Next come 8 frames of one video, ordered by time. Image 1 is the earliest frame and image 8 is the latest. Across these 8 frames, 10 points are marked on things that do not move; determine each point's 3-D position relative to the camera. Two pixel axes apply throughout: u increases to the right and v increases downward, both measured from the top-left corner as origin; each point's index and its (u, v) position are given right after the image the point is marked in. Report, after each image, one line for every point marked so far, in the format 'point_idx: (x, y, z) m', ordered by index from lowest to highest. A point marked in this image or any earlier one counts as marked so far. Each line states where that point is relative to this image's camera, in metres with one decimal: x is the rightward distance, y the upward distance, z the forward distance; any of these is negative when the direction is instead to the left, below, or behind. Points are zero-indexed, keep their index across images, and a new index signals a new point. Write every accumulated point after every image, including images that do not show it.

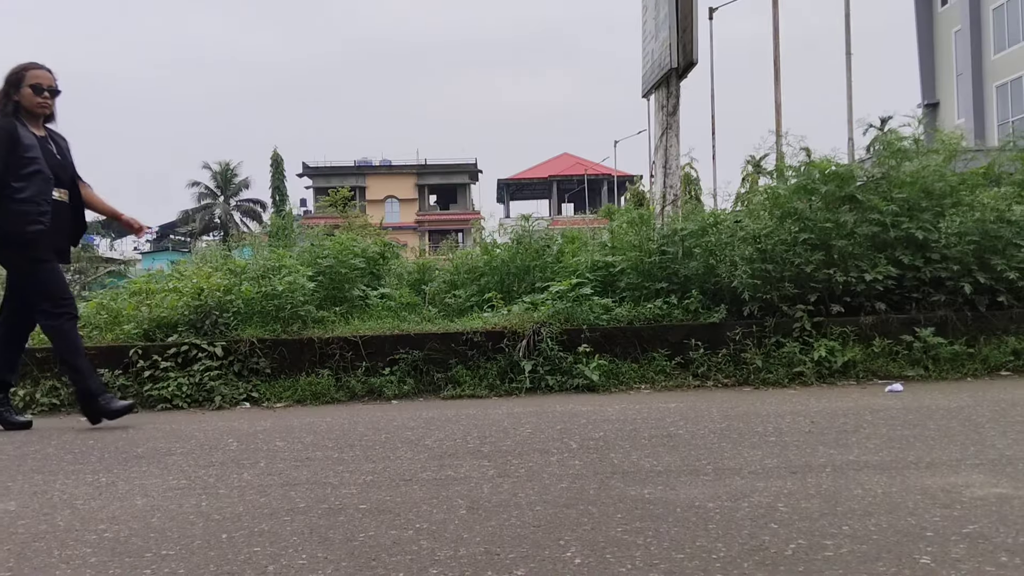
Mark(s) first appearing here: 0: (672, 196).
0: (+1.1, +0.6, +6.2) m
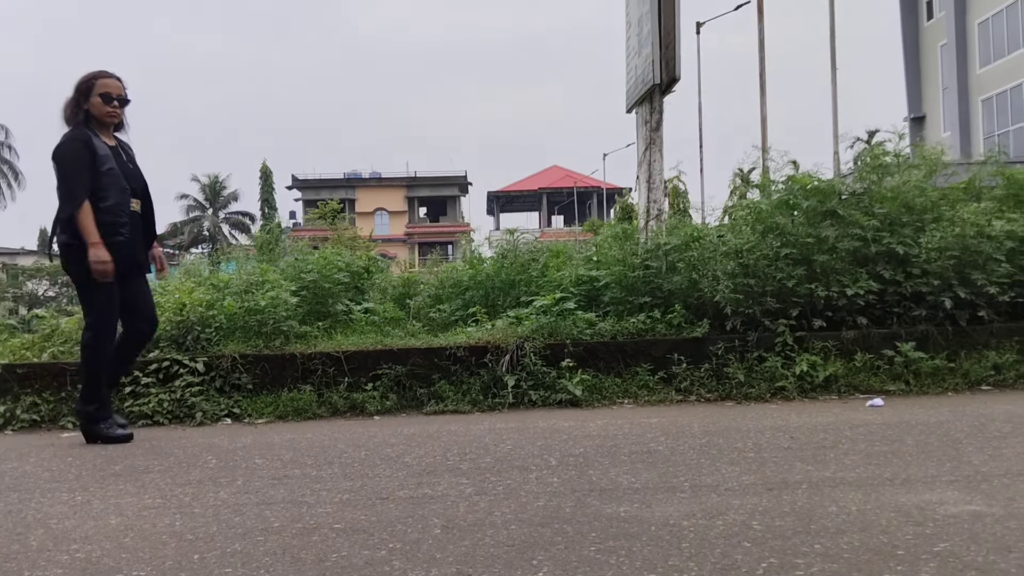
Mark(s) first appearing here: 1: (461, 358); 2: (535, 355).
0: (+1.0, +0.5, +6.2) m
1: (-0.3, -0.4, +5.0) m
2: (+0.1, -0.4, +5.0) m
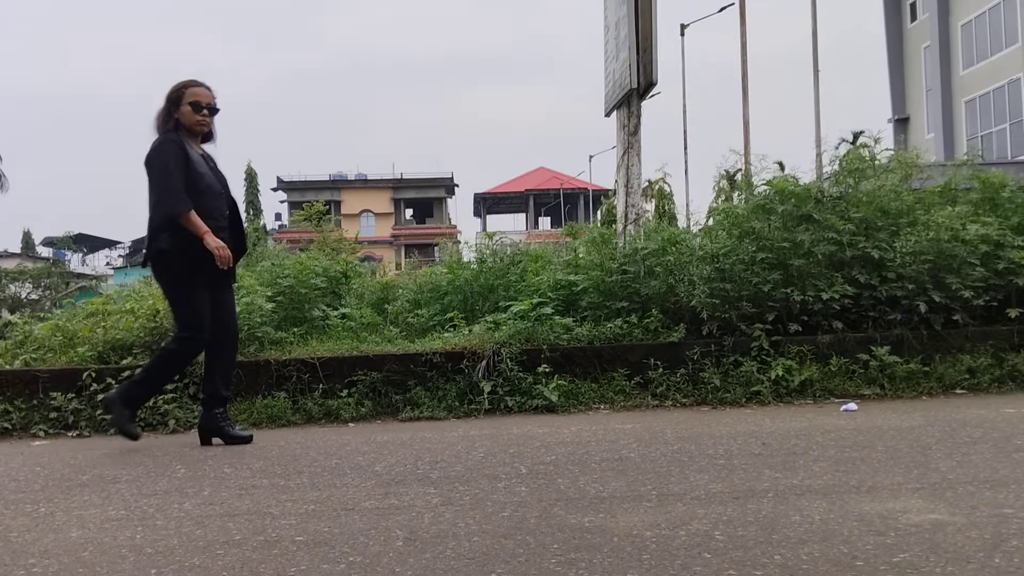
0: (+0.8, +0.5, +6.2) m
1: (-0.4, -0.4, +5.0) m
2: (0.0, -0.4, +5.0) m
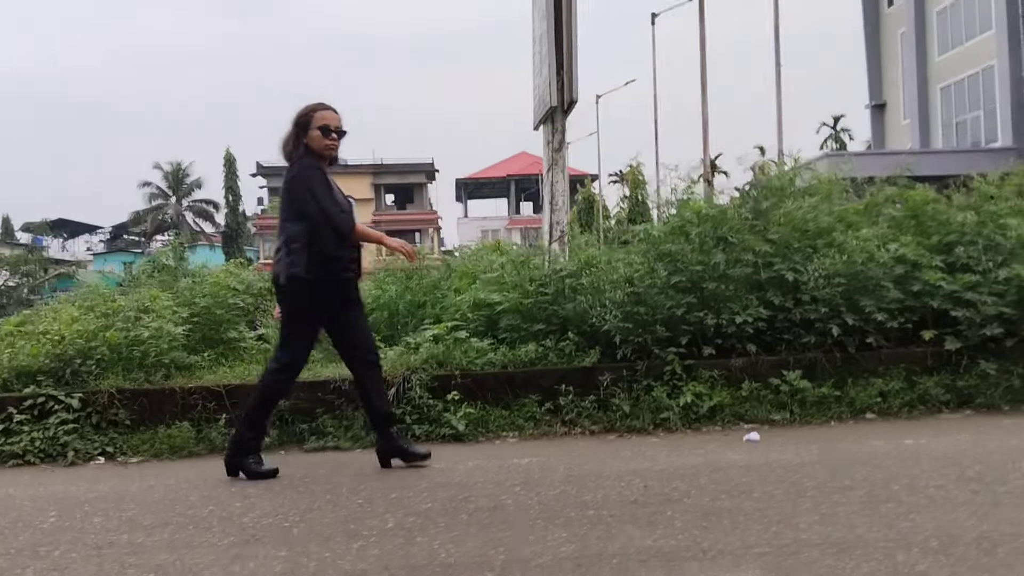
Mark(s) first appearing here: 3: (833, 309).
0: (+0.3, +0.4, +6.2) m
1: (-0.9, -0.6, +4.9) m
2: (-0.5, -0.5, +4.9) m
3: (+1.8, -0.1, +5.2) m
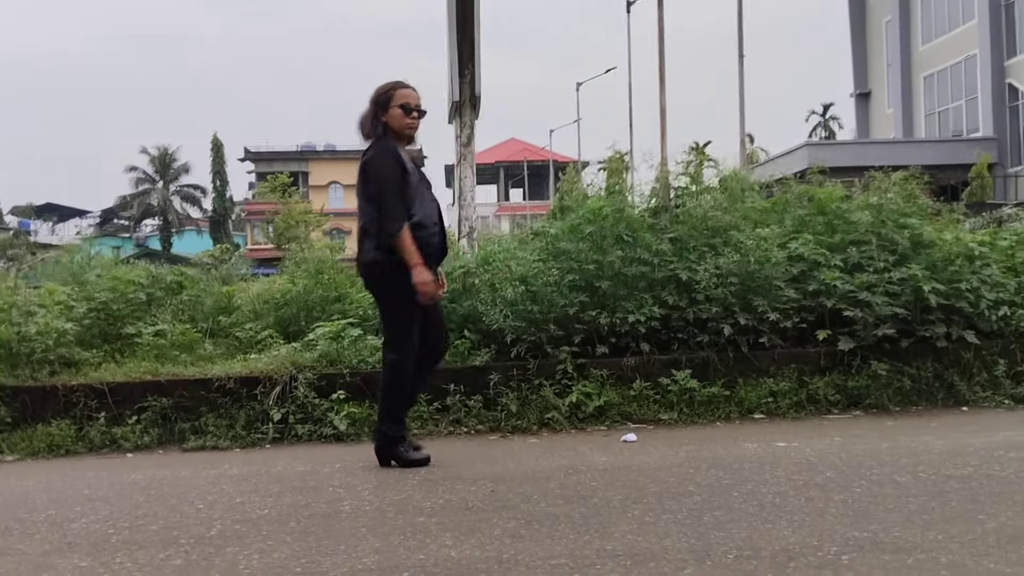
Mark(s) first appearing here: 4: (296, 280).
0: (-0.3, +0.4, +6.1) m
1: (-1.5, -0.5, +4.9) m
2: (-1.1, -0.5, +4.9) m
3: (+1.2, -0.1, +5.2) m
4: (-1.5, +0.1, +6.4) m
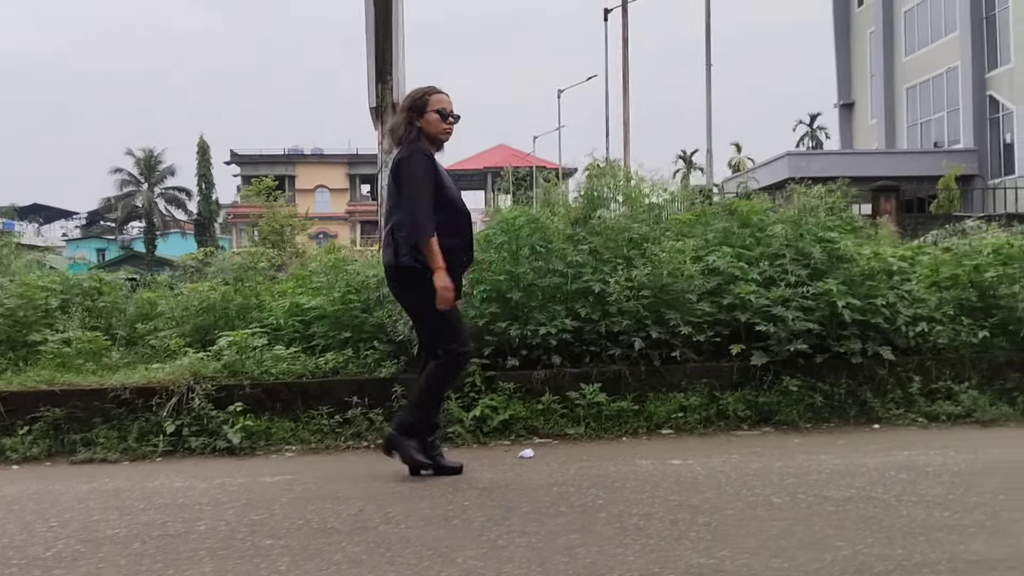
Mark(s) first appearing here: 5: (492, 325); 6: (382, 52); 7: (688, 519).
0: (-0.8, +0.3, +6.0) m
1: (-2.0, -0.6, +4.8) m
2: (-1.6, -0.6, +4.8) m
3: (+0.7, -0.2, +5.1) m
4: (-2.0, 0.0, +6.3) m
5: (-0.1, -0.2, +5.1) m
6: (-0.8, +1.5, +5.8) m
7: (+0.6, -0.8, +3.2) m
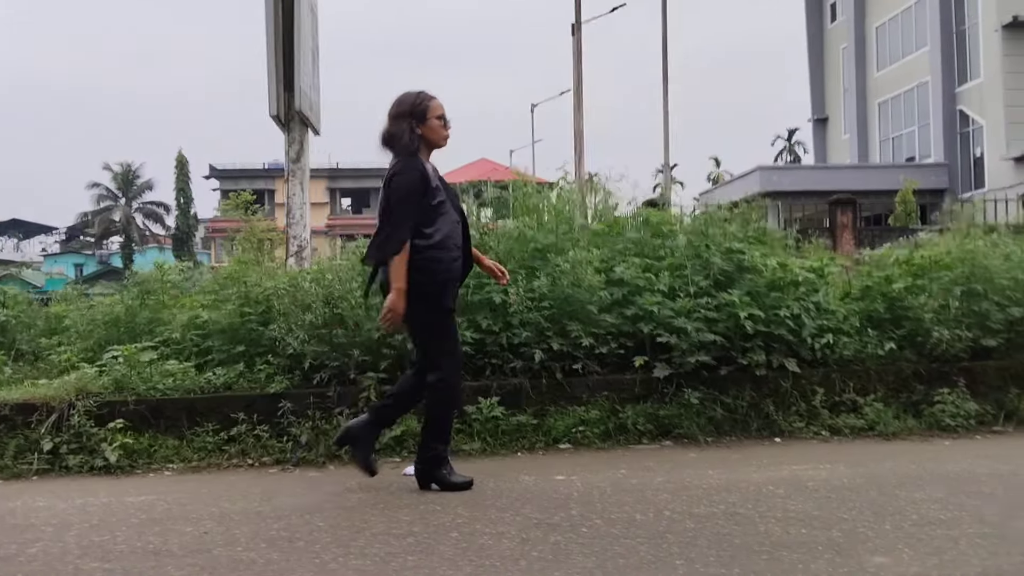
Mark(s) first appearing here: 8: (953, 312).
0: (-1.4, +0.3, +5.9) m
1: (-2.6, -0.7, +4.6) m
2: (-2.2, -0.6, +4.7) m
3: (+0.2, -0.3, +5.0) m
4: (-2.6, -0.1, +6.1) m
5: (-0.7, -0.3, +5.0) m
6: (-1.4, +1.4, +5.7) m
7: (+0.1, -0.9, +3.1) m
8: (+2.5, -0.1, +5.3) m
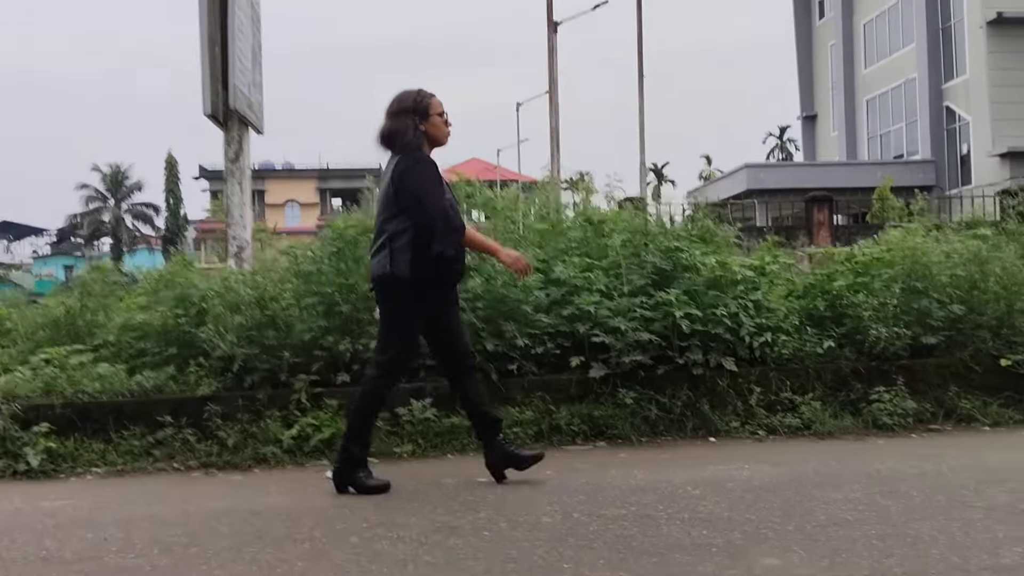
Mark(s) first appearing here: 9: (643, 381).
0: (-1.8, +0.3, +5.9) m
1: (-2.9, -0.7, +4.6) m
2: (-2.5, -0.7, +4.6) m
3: (-0.2, -0.3, +5.0) m
4: (-3.0, -0.1, +6.1) m
5: (-1.0, -0.3, +4.9) m
6: (-1.8, +1.4, +5.6) m
7: (-0.2, -0.9, +3.1) m
8: (+2.2, -0.1, +5.2) m
9: (+0.7, -0.5, +5.0) m
